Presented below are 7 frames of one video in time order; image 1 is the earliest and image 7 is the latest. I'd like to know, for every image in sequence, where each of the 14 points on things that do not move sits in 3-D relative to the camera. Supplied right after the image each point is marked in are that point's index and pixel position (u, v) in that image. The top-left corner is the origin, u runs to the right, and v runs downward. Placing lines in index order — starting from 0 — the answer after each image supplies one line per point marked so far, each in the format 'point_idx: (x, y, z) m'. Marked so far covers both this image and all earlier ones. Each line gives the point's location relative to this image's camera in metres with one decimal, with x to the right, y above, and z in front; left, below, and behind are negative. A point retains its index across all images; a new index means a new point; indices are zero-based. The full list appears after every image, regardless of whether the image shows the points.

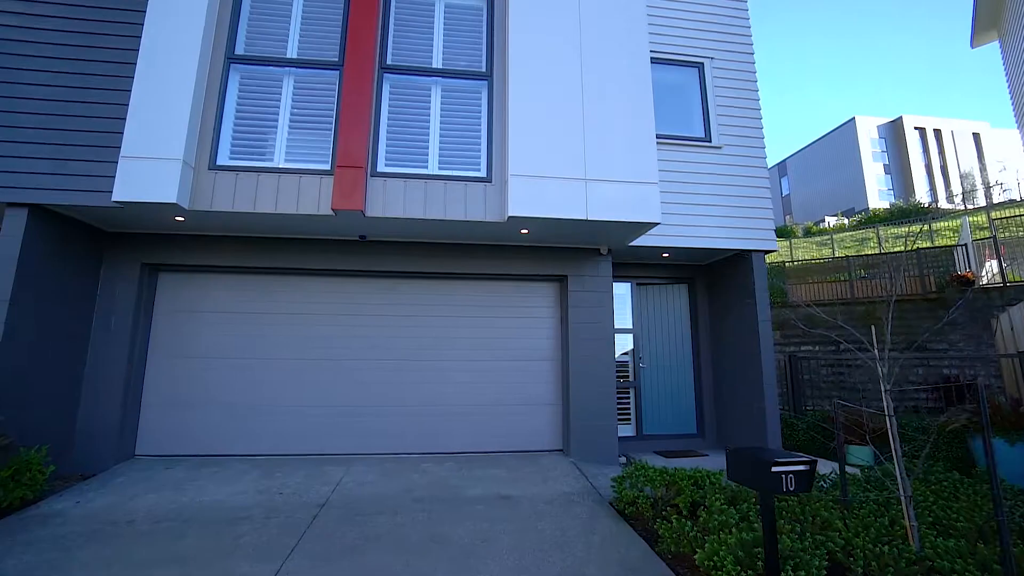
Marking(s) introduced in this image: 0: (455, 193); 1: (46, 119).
0: (-0.5, +0.9, +4.8) m
1: (-4.0, +1.5, +4.3) m
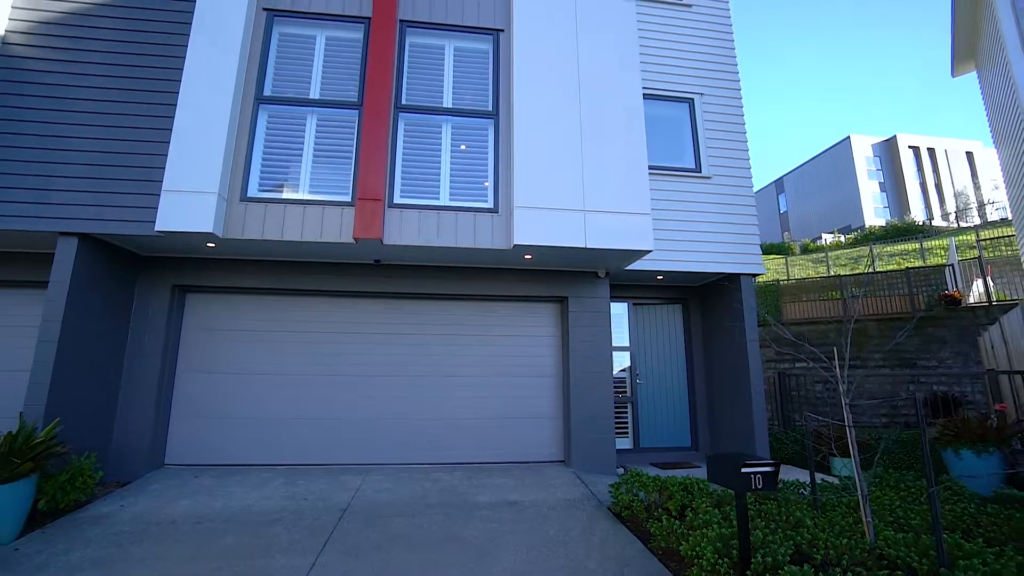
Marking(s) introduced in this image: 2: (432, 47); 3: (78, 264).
0: (-0.5, +0.7, +5.2) m
1: (-4.0, +1.3, +4.8) m
2: (-0.9, +2.8, +5.8) m
3: (-4.1, +0.2, +4.7) m
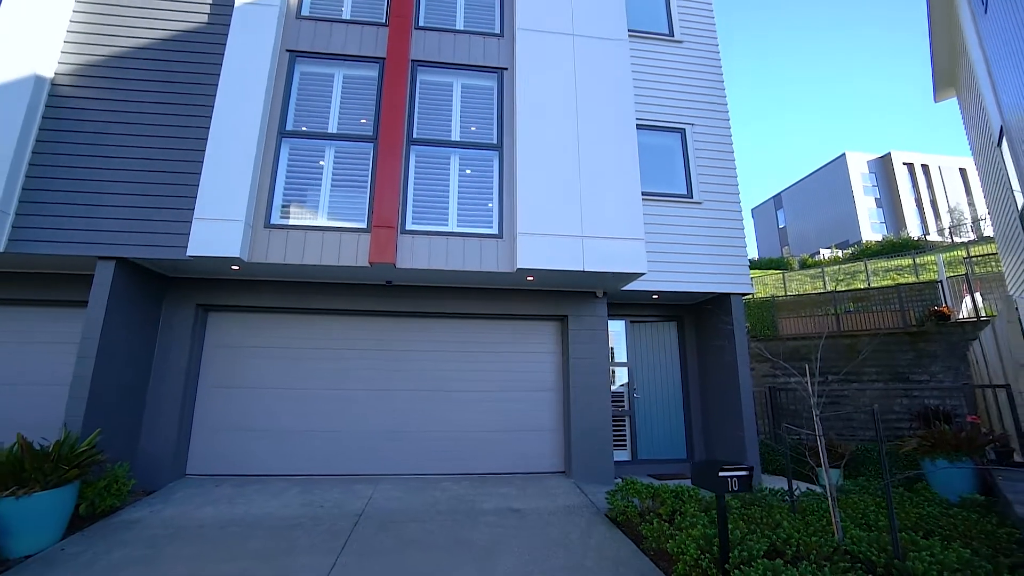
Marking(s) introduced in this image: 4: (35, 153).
0: (-0.5, +0.4, +5.6) m
1: (-4.0, +1.0, +5.2) m
2: (-0.9, +2.5, +6.2) m
3: (-4.0, 0.0, +5.1) m
4: (-4.9, +1.4, +5.3) m
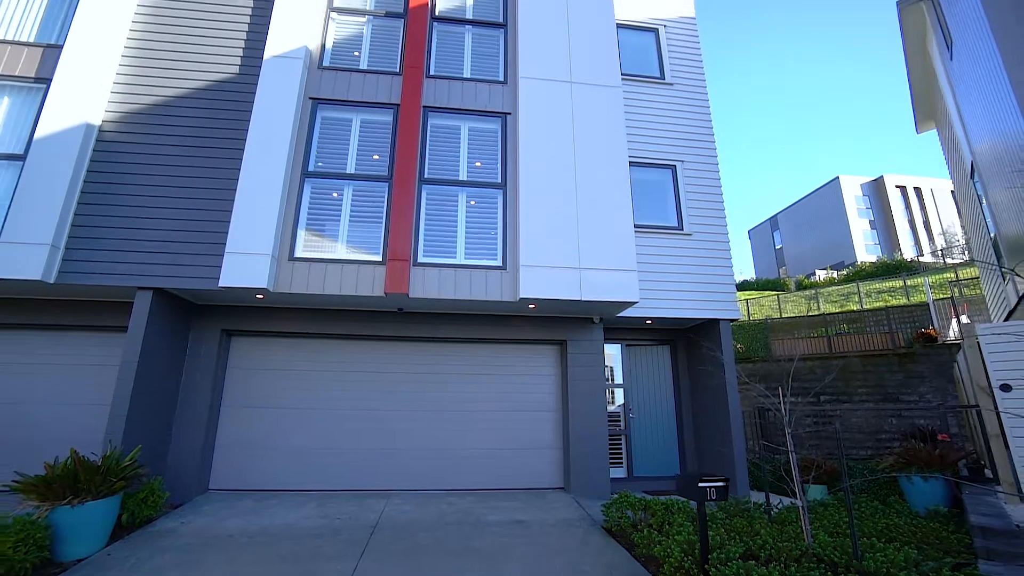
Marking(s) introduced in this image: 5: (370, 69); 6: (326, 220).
0: (-0.4, +0.1, +6.1) m
1: (-3.9, +0.7, +5.7) m
2: (-0.8, +2.2, +6.8) m
3: (-4.0, -0.3, +5.6) m
4: (-4.9, +1.1, +5.8) m
5: (-1.9, +3.0, +6.9) m
6: (-2.3, +0.8, +6.1) m
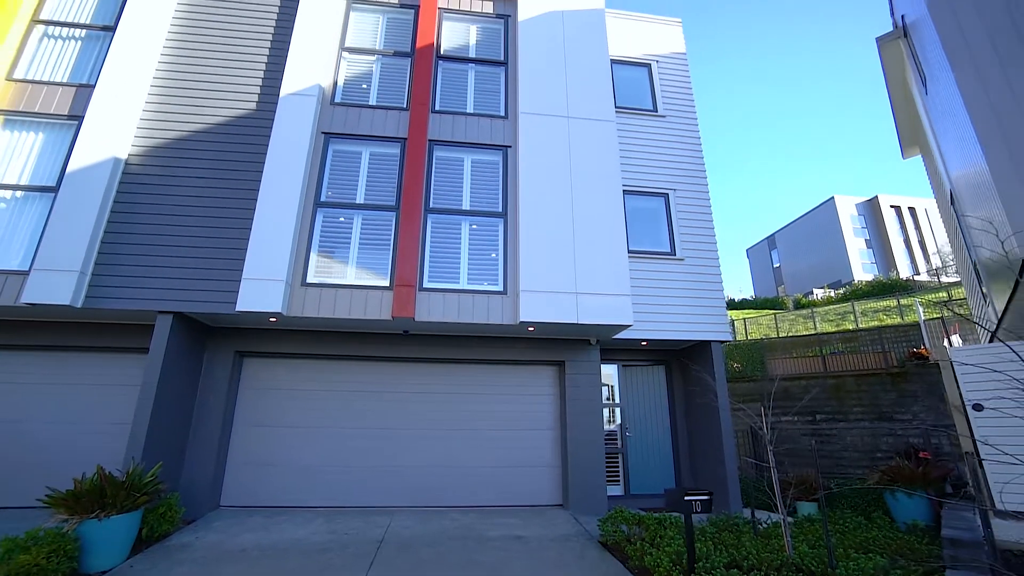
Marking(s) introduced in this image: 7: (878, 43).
0: (-0.4, -0.2, +6.4) m
1: (-3.9, +0.4, +6.1) m
2: (-0.8, +1.8, +7.2) m
3: (-4.0, -0.6, +5.9) m
4: (-4.9, +0.8, +6.2) m
5: (-1.9, +2.6, +7.3) m
6: (-2.3, +0.5, +6.5) m
7: (+7.0, +4.7, +9.7) m
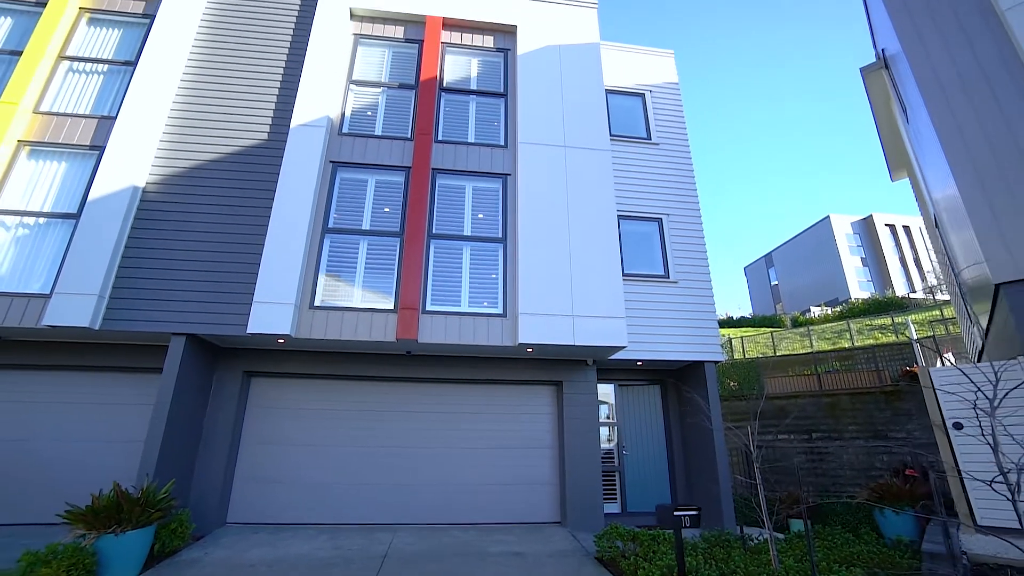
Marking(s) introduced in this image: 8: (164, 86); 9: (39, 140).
0: (-0.4, -0.5, +6.7) m
1: (-3.9, +0.2, +6.4) m
2: (-0.8, +1.5, +7.5) m
3: (-4.0, -0.8, +6.2) m
4: (-4.9, +0.5, +6.4) m
5: (-1.9, +2.3, +7.6) m
6: (-2.3, +0.2, +6.8) m
7: (+7.0, +4.3, +10.1) m
8: (-5.0, +2.9, +7.3) m
9: (-6.4, +2.0, +6.9) m
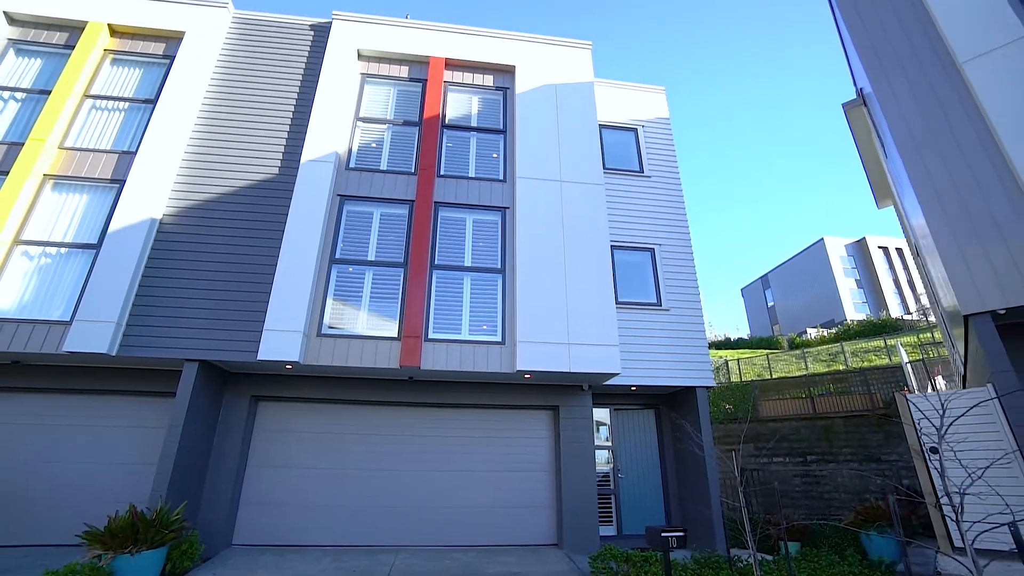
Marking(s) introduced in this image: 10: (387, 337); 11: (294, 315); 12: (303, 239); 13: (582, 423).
0: (-0.4, -0.9, +7.0) m
1: (-3.9, -0.2, +6.7) m
2: (-0.9, +1.1, +7.9) m
3: (-4.0, -1.2, +6.4) m
4: (-4.9, +0.1, +6.8) m
5: (-2.0, +1.9, +8.0) m
6: (-2.3, -0.2, +7.1) m
7: (+7.0, +3.7, +10.6) m
8: (-5.0, +2.5, +7.7) m
9: (-6.4, +1.6, +7.2) m
10: (-1.7, -0.7, +6.9) m
11: (-2.9, -0.3, +6.6) m
12: (-2.9, +0.7, +7.1) m
13: (+1.1, -2.1, +7.8) m
